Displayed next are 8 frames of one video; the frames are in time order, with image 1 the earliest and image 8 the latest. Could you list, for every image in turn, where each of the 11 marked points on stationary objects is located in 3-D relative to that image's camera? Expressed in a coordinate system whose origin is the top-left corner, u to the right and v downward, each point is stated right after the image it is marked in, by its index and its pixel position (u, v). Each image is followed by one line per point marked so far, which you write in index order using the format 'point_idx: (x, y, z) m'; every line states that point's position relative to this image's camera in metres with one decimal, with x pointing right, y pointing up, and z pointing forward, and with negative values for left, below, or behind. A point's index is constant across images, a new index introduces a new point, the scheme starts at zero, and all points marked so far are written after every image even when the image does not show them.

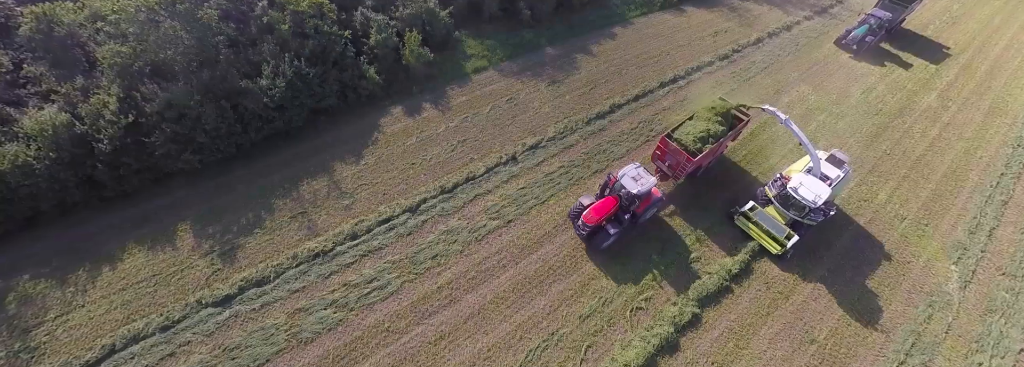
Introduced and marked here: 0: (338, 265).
0: (-3.6, -1.7, +8.6) m
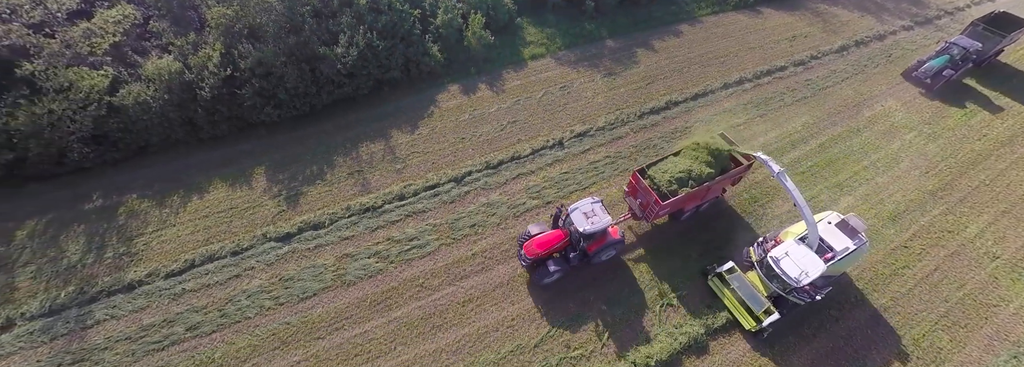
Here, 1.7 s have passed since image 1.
0: (-2.9, -0.9, +9.4) m
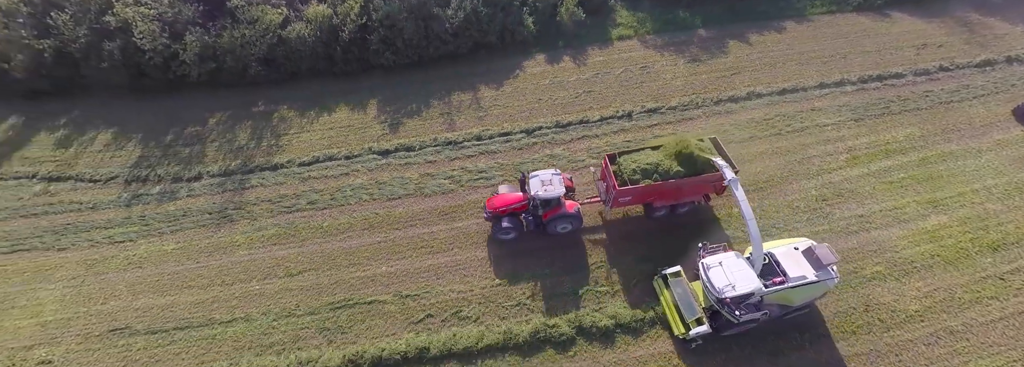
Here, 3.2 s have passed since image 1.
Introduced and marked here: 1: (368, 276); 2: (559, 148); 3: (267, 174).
0: (-1.4, +0.8, +11.2) m
1: (-3.0, -1.9, +8.8) m
2: (+1.4, +1.0, +11.6) m
3: (-6.3, +0.2, +10.6) m
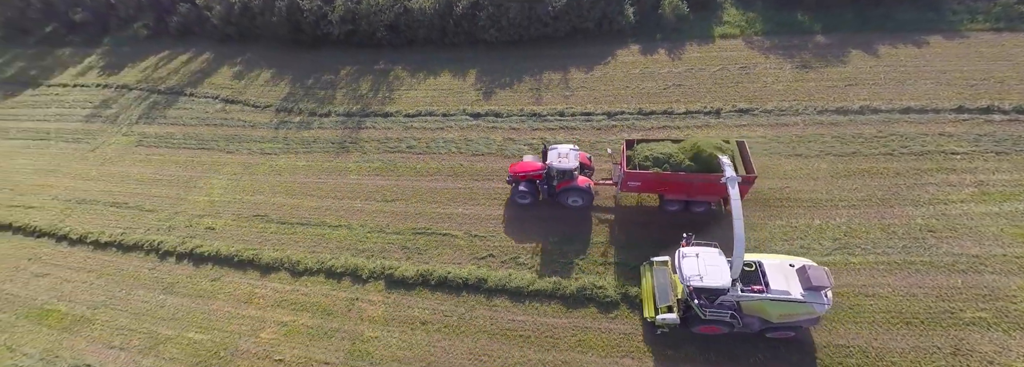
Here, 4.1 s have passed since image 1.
0: (+0.9, +1.7, +12.1) m
1: (-1.6, -0.7, +10.2) m
2: (+3.6, +1.4, +12.0) m
3: (-4.0, +1.9, +12.5) m
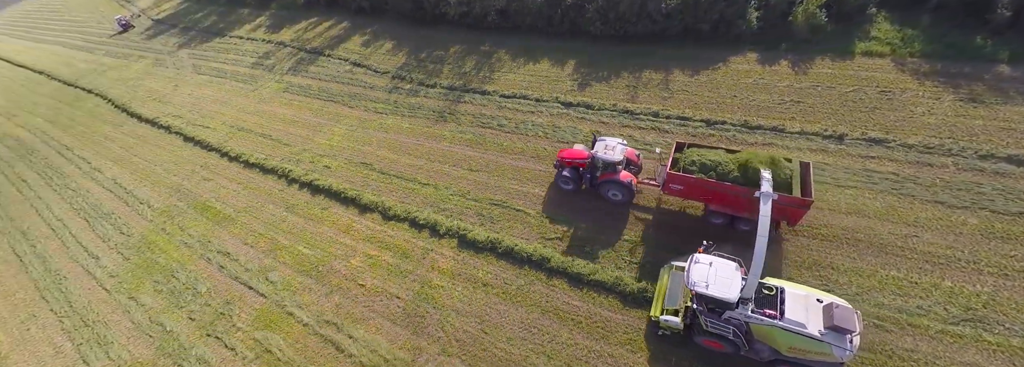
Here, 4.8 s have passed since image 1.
0: (+3.5, +1.7, +12.1) m
1: (+0.3, -0.2, +10.8) m
2: (+6.1, +1.0, +11.4) m
3: (-1.1, +2.8, +13.5) m
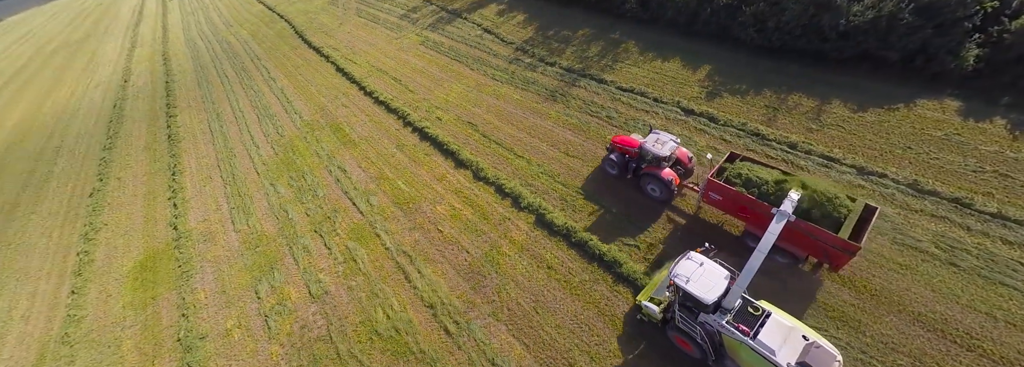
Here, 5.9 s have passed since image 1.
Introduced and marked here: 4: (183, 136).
0: (+6.4, +0.9, +10.7) m
1: (+2.5, -0.1, +10.4) m
2: (+8.4, -0.5, +9.4) m
3: (+2.8, +3.2, +13.1) m
4: (-11.4, +1.6, +14.3) m
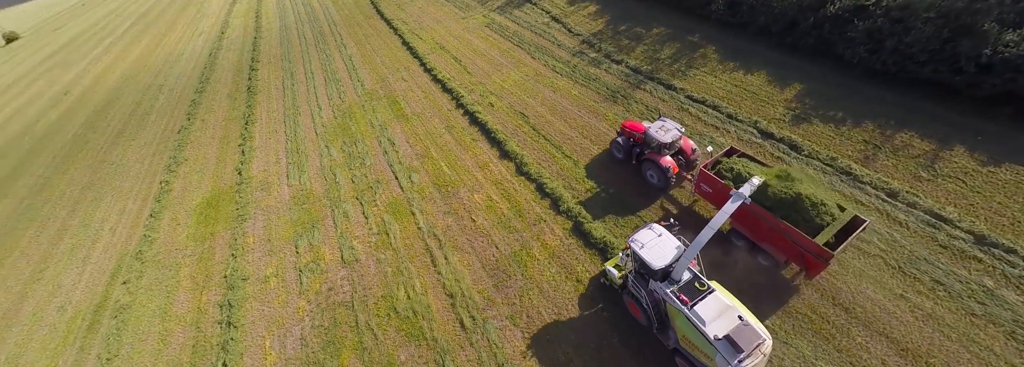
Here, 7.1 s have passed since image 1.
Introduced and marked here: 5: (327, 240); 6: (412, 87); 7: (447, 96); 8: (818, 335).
0: (+7.4, -0.2, +9.1) m
1: (+3.5, -0.5, +9.5) m
2: (+9.0, -1.9, +7.5) m
3: (+4.6, +2.7, +12.0) m
4: (-9.2, +3.4, +15.3) m
5: (-4.5, -1.4, +10.1) m
6: (-3.2, +3.2, +13.9) m
7: (-1.9, +2.8, +13.4) m
8: (+5.5, -2.7, +7.3) m
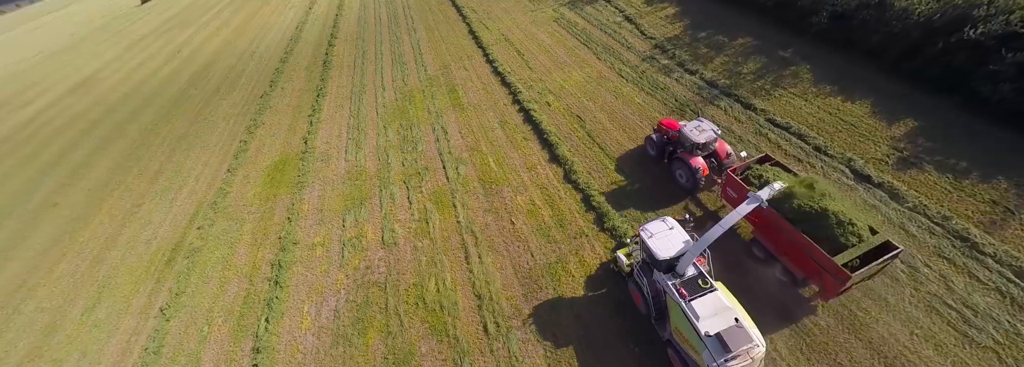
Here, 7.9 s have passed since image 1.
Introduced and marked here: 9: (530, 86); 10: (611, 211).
0: (+8.2, -1.3, +7.5) m
1: (+4.3, -1.1, +8.5) m
2: (+9.2, -3.2, +5.8) m
3: (+6.2, +1.9, +10.7) m
4: (-6.8, +4.5, +16.0) m
5: (-3.5, -0.9, +10.3) m
6: (-1.1, +3.5, +13.8) m
7: (0.0, +2.9, +13.0) m
8: (+5.7, -3.6, +6.1) m
9: (+0.8, +2.9, +12.9) m
10: (+2.2, -0.6, +9.2) m
